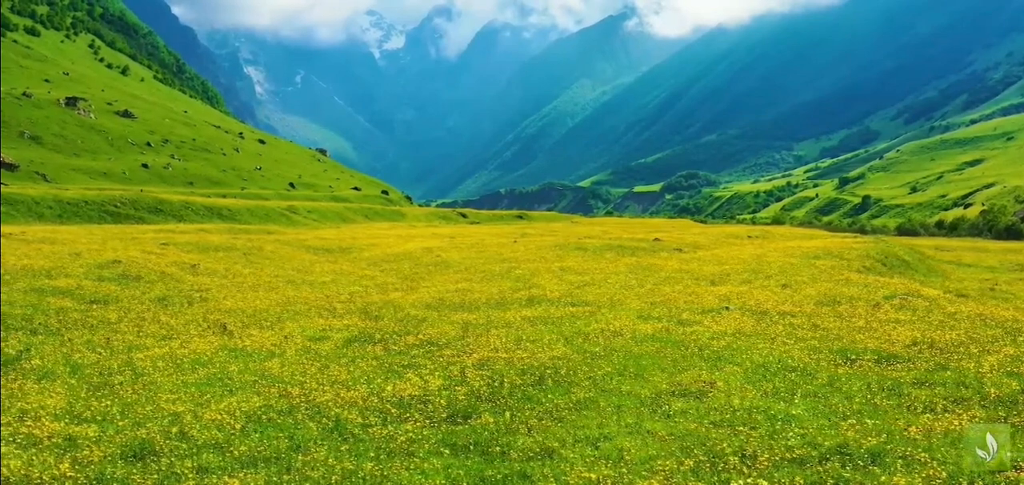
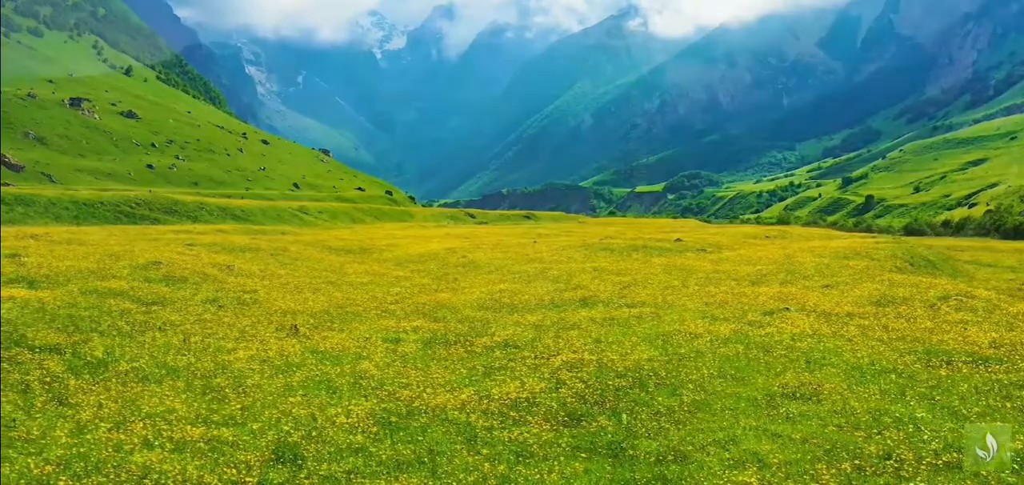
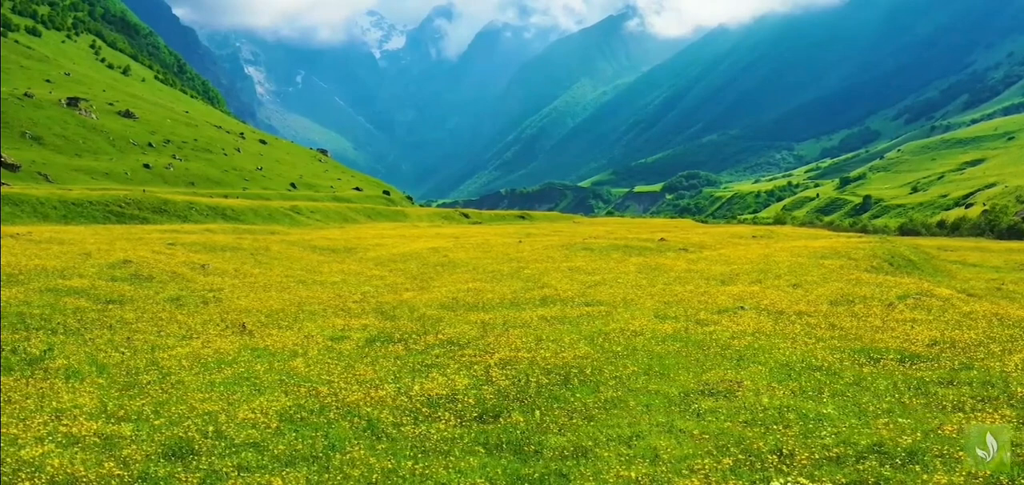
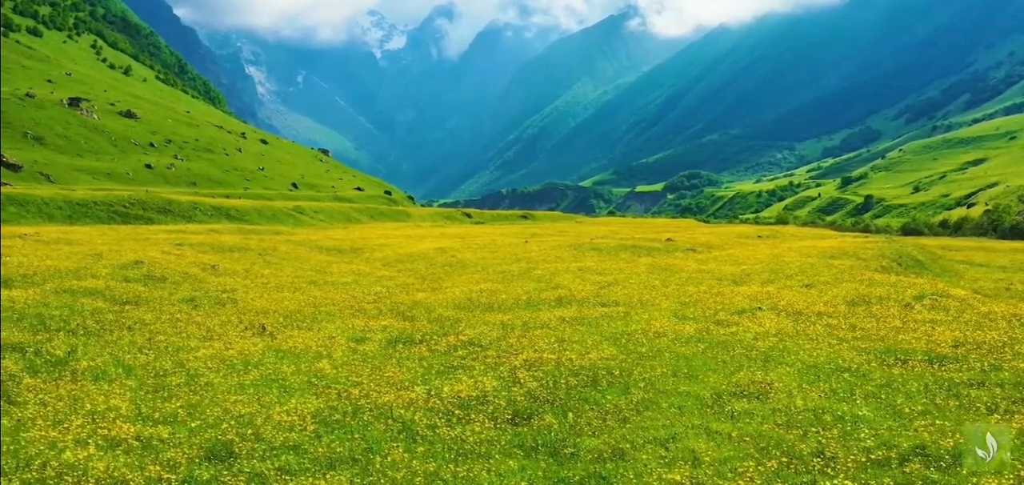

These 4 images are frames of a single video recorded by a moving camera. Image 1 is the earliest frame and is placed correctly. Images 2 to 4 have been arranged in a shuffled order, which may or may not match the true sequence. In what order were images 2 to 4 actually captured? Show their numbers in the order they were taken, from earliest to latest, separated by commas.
3, 4, 2
